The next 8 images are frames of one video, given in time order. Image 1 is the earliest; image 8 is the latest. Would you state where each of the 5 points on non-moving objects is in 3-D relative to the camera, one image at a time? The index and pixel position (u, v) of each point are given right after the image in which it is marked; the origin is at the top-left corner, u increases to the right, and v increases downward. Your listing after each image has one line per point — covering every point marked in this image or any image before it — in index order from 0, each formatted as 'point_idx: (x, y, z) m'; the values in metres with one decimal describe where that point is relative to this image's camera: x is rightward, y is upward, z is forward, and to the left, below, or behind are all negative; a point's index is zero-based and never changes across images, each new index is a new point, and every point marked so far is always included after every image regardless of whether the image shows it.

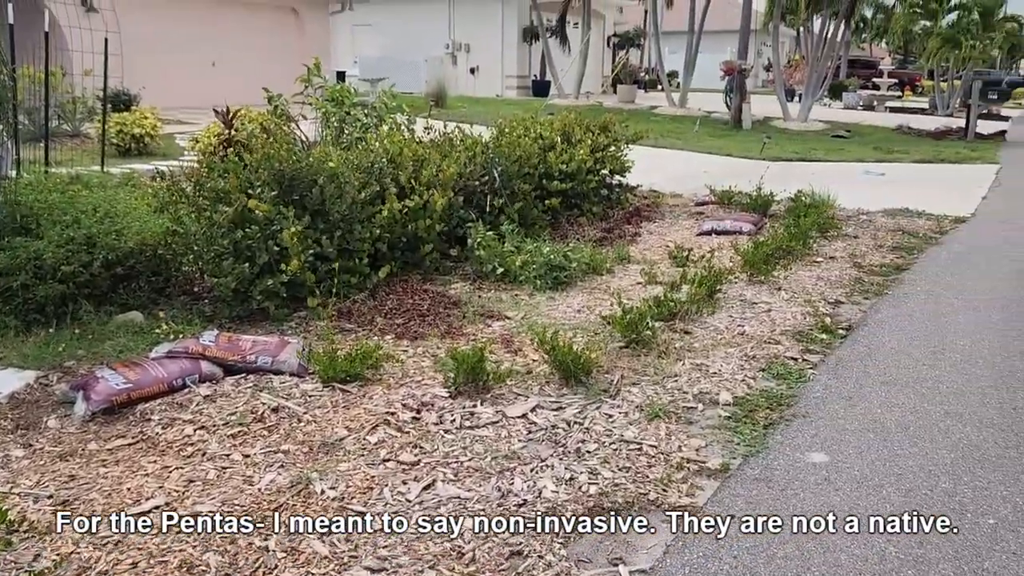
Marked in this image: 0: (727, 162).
0: (+3.4, +2.0, +13.7) m
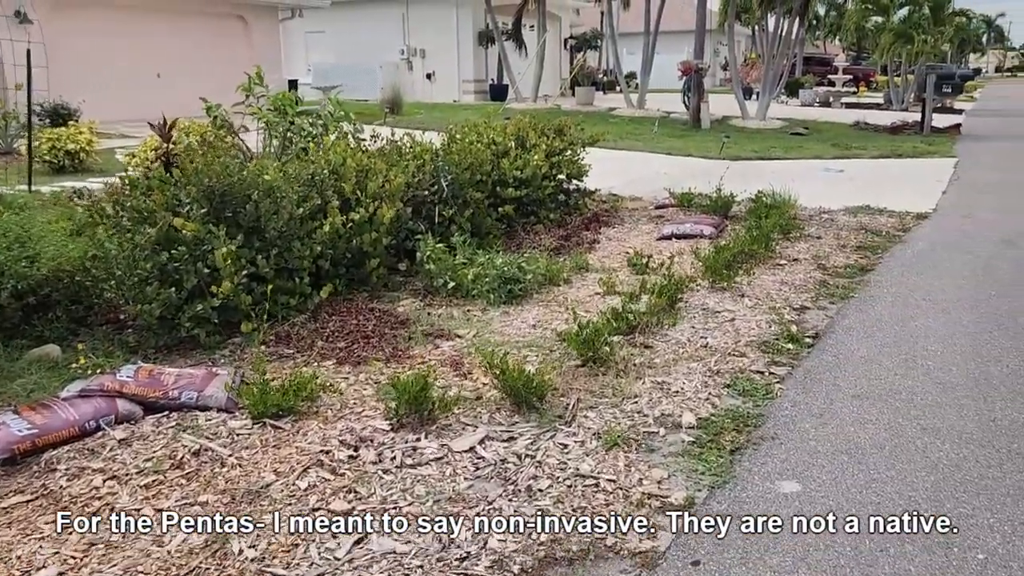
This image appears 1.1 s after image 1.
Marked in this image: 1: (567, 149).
0: (+2.7, +2.0, +13.5) m
1: (+0.6, +1.6, +9.9) m
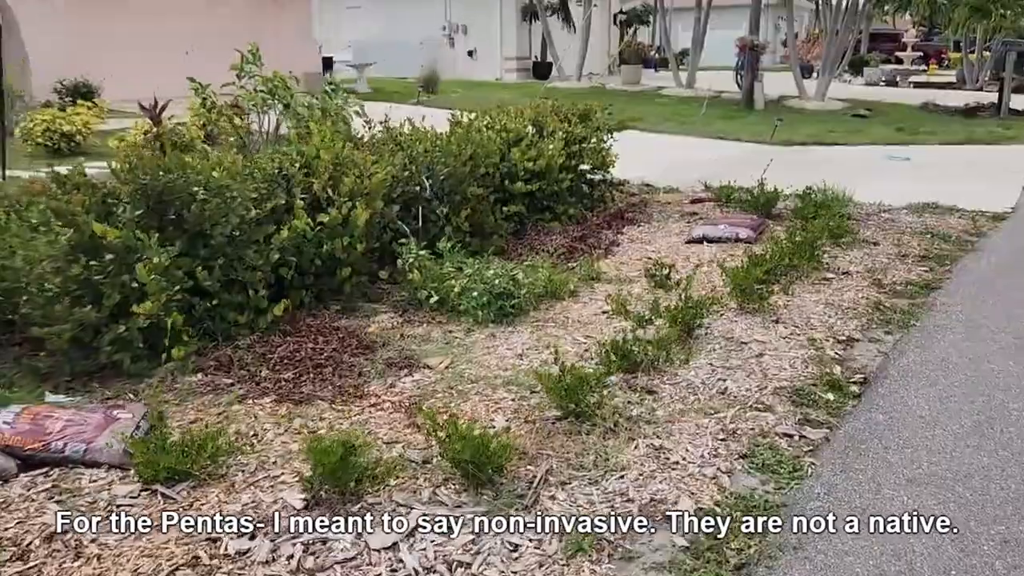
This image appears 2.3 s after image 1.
0: (+3.1, +2.0, +12.3) m
1: (+0.8, +1.6, +8.9) m
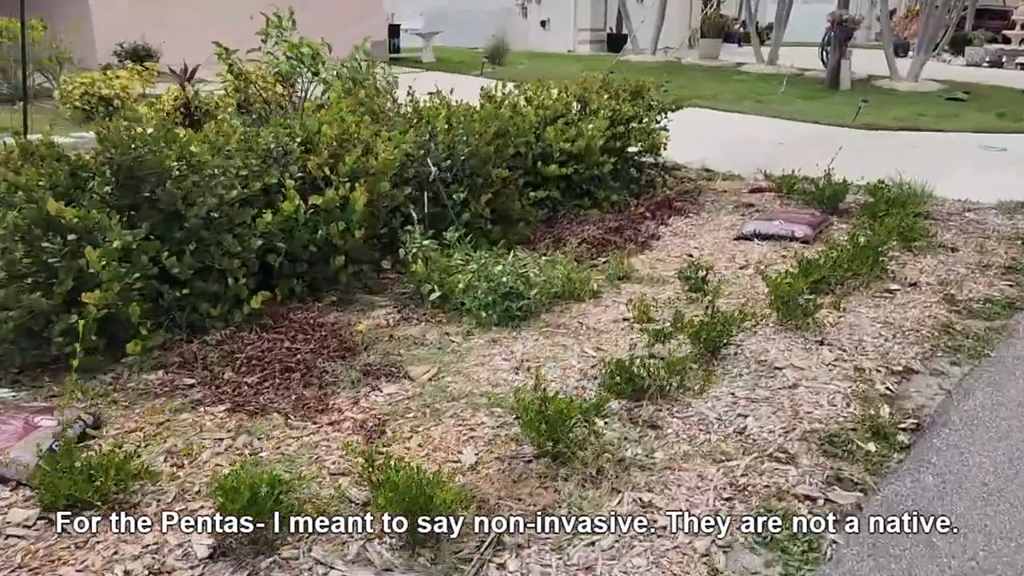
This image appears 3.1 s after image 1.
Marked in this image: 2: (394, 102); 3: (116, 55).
0: (+3.9, +2.0, +11.3) m
1: (+1.2, +1.6, +8.1) m
2: (-1.0, +1.6, +7.2) m
3: (-7.1, +4.2, +15.5) m
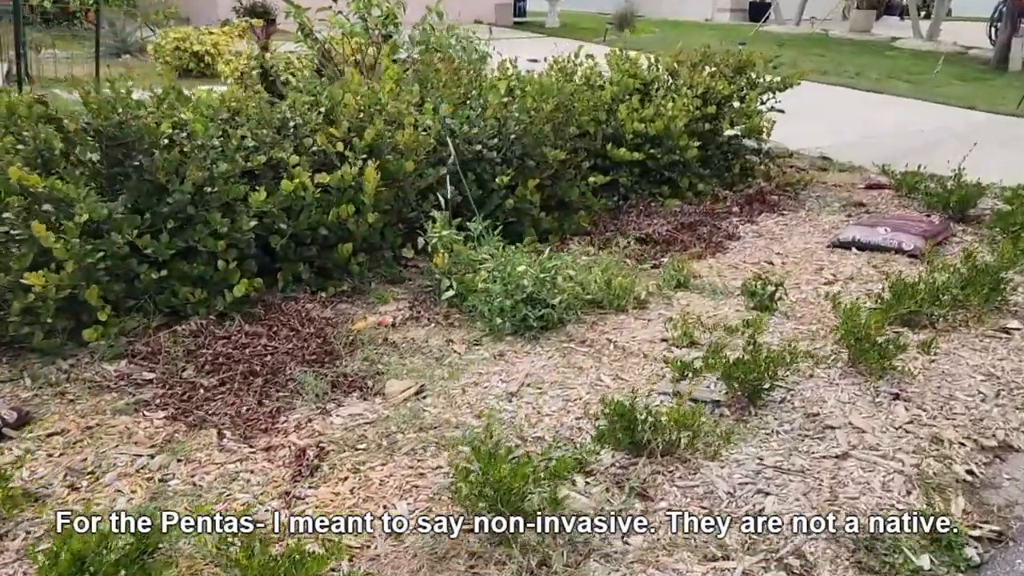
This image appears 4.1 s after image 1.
0: (+5.0, +1.9, +9.9) m
1: (+1.9, +1.6, +7.1) m
2: (-0.4, +1.7, +6.5) m
3: (-5.0, +5.0, +15.5) m
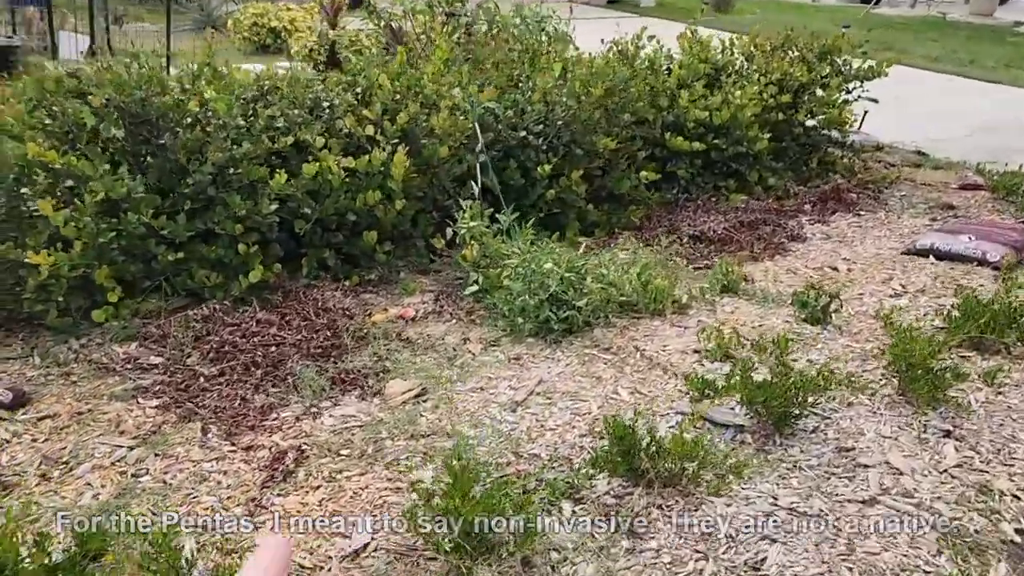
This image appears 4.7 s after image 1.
0: (+5.8, +1.8, +9.0) m
1: (+2.4, +1.6, +6.6) m
2: (0.0, +1.7, +6.2) m
3: (-3.4, +5.5, +15.6) m
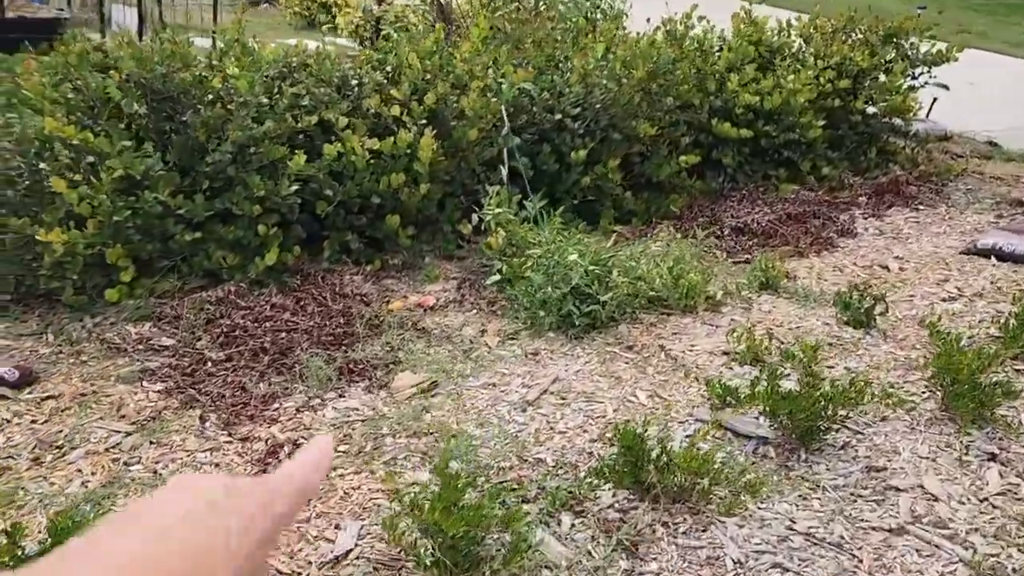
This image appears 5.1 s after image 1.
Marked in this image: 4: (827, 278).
0: (+6.3, +1.8, +8.4) m
1: (+2.7, +1.6, +6.2) m
2: (+0.3, +1.8, +6.0) m
3: (-2.3, +5.9, +15.5) m
4: (+1.7, +0.1, +4.5) m
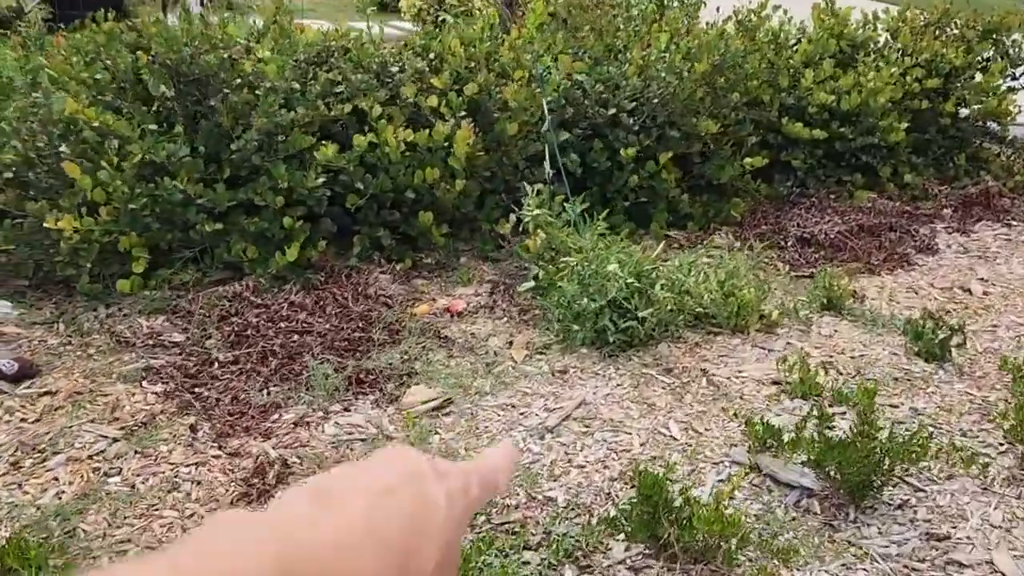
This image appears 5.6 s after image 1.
0: (+6.8, +1.5, +7.5) m
1: (+3.1, +1.5, +5.7) m
2: (+0.7, +1.8, +5.7) m
3: (-1.0, +6.1, +15.3) m
4: (+1.8, 0.0, +4.1) m
